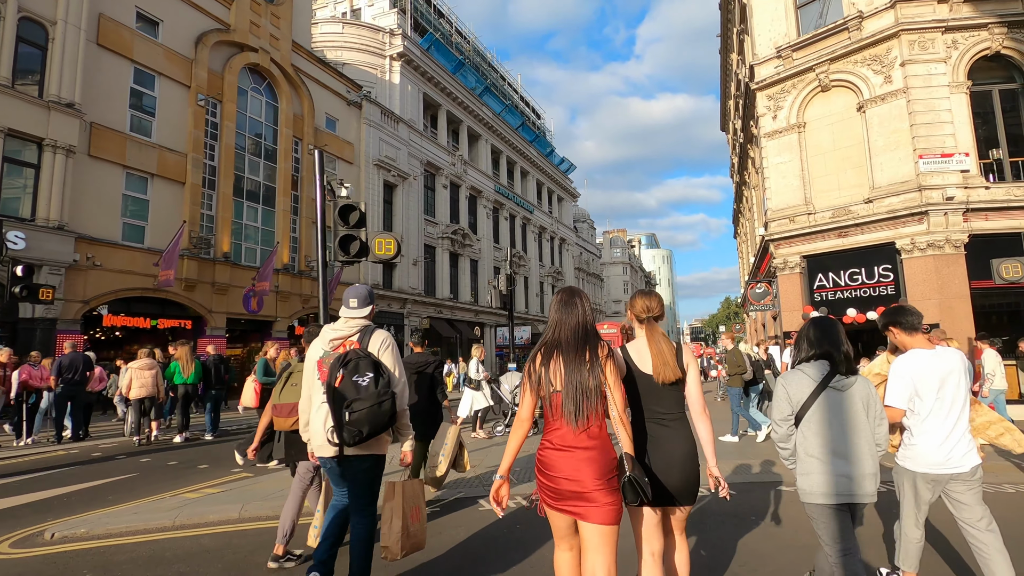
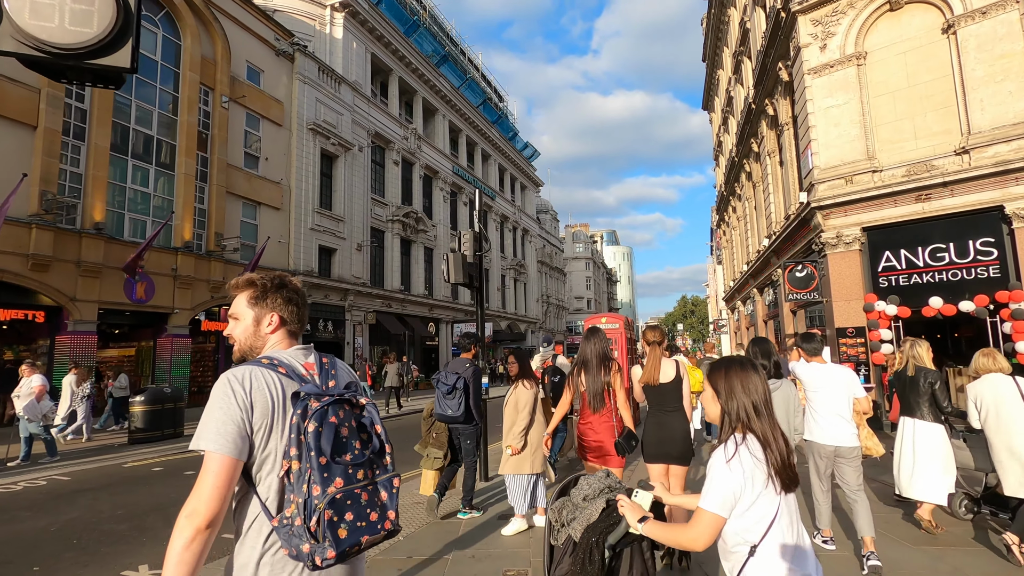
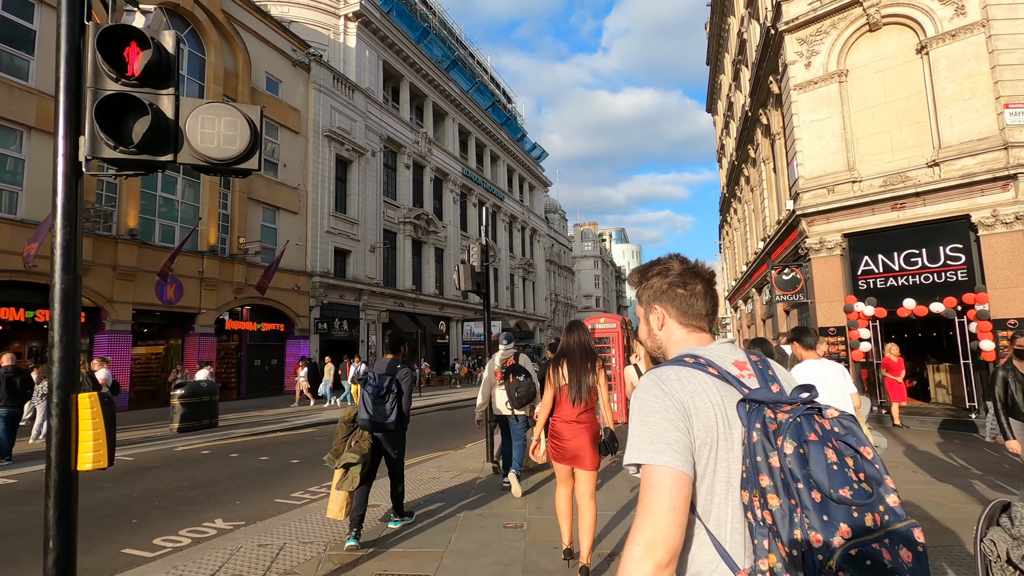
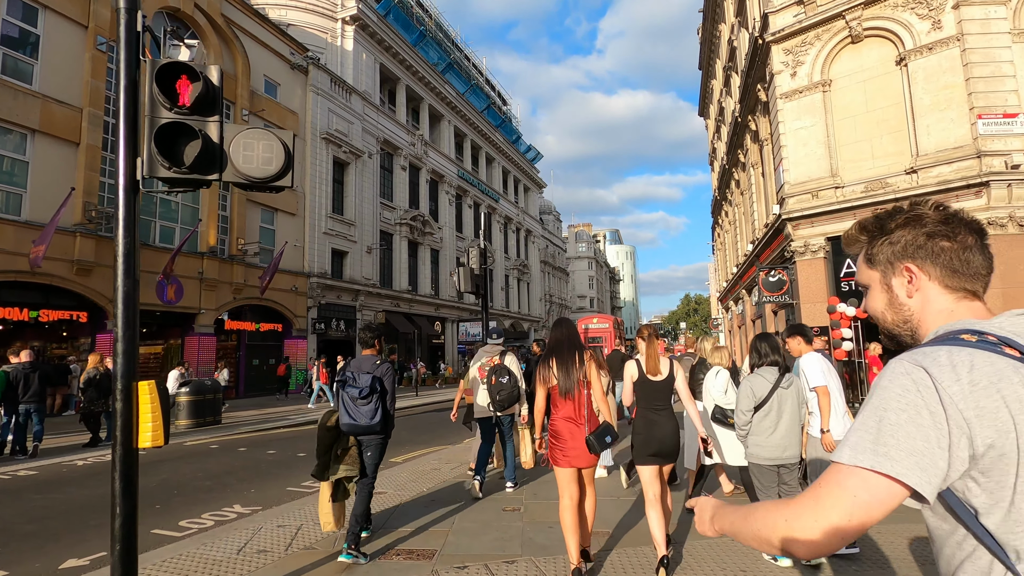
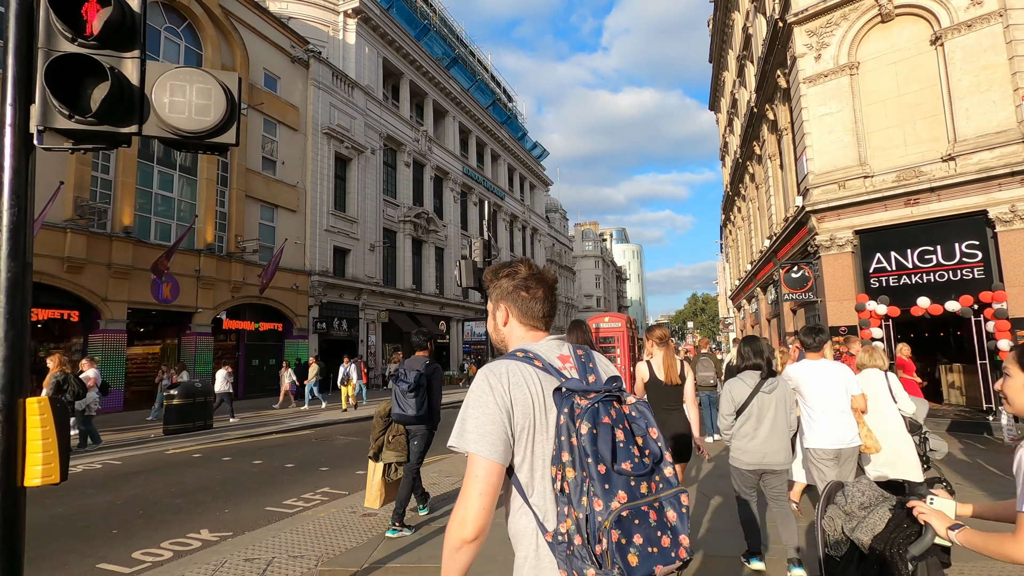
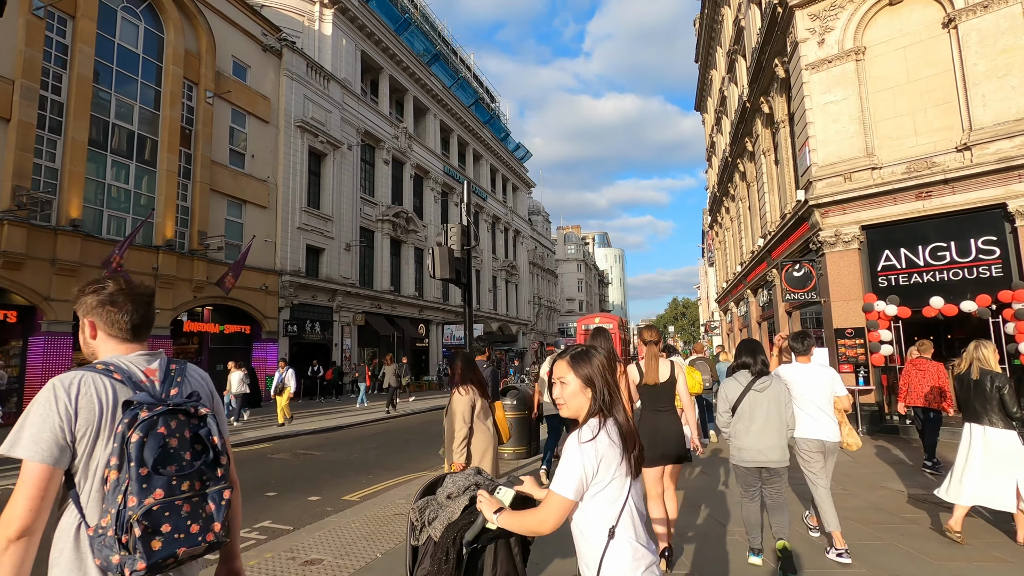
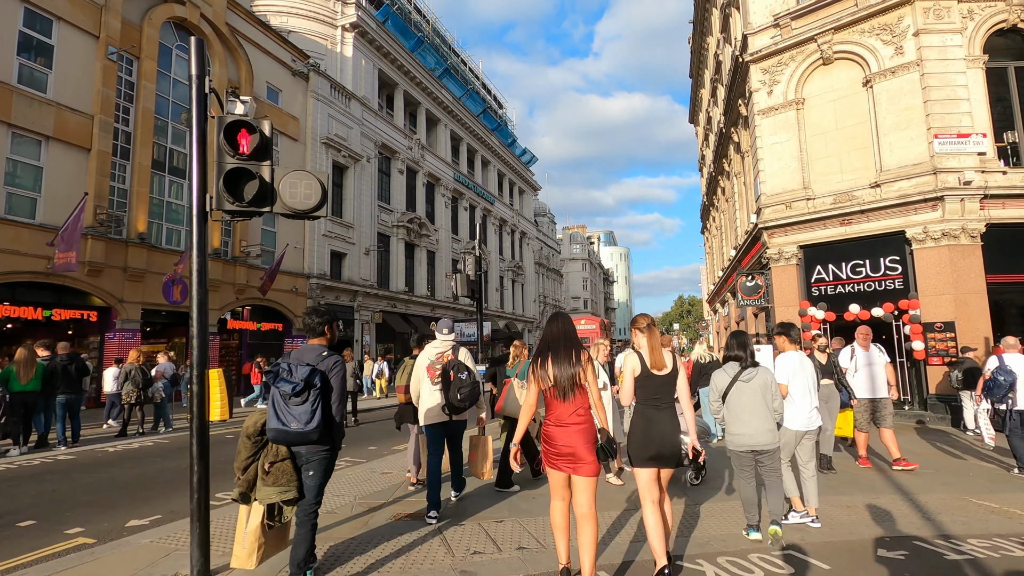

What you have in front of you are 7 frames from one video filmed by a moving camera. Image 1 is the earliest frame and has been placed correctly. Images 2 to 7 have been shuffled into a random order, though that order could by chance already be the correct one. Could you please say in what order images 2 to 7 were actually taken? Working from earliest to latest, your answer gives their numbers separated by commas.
7, 4, 3, 5, 2, 6
